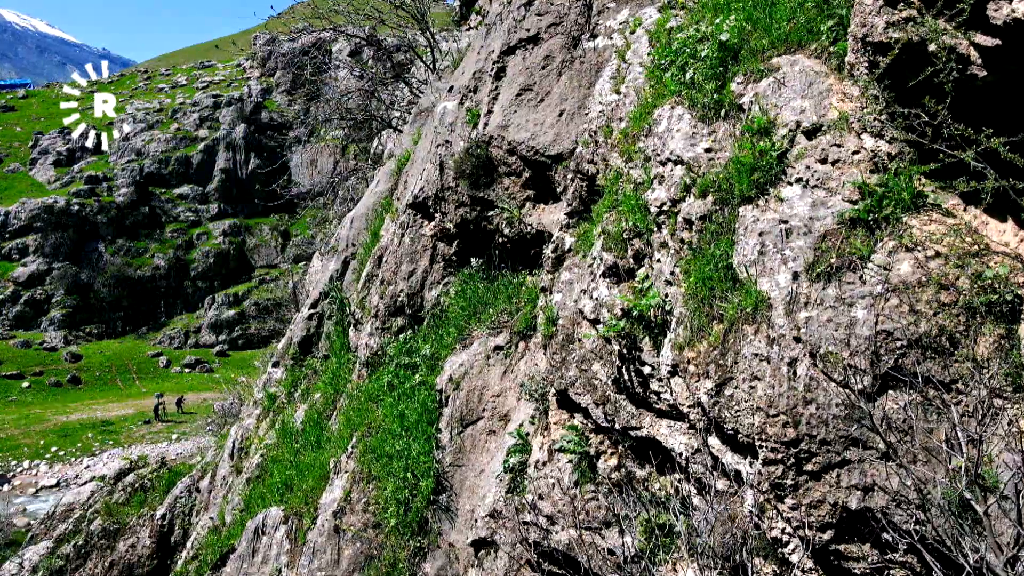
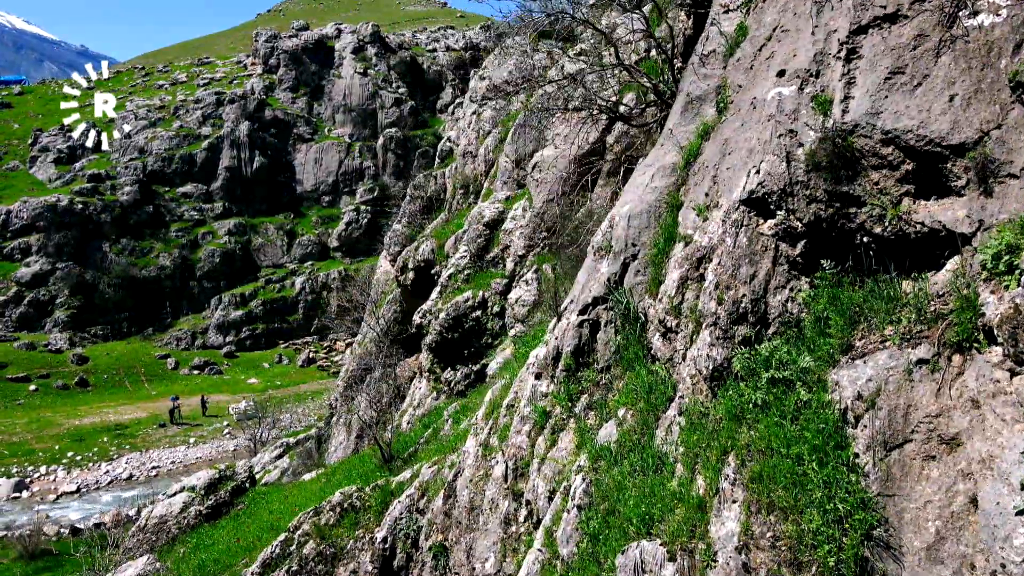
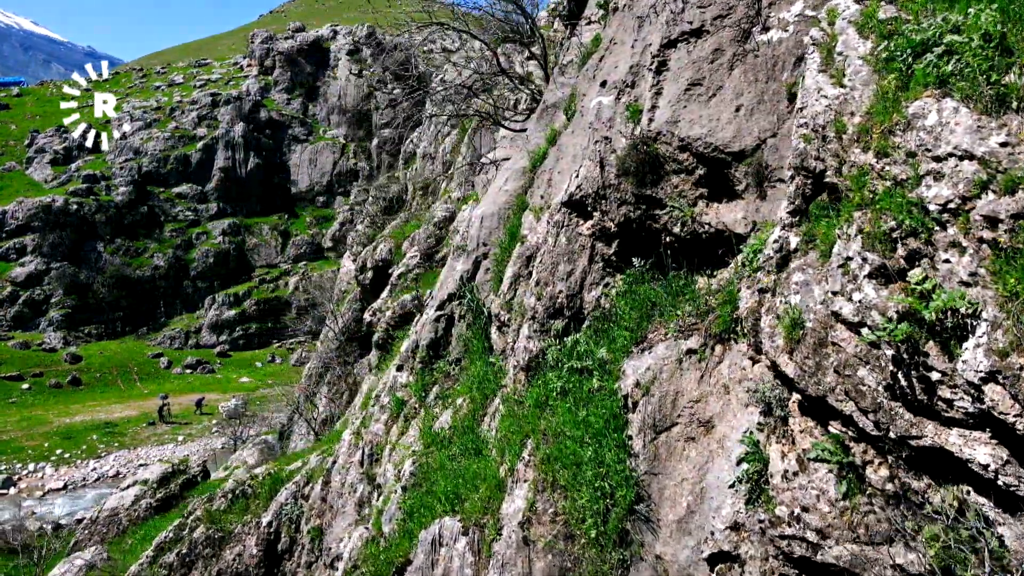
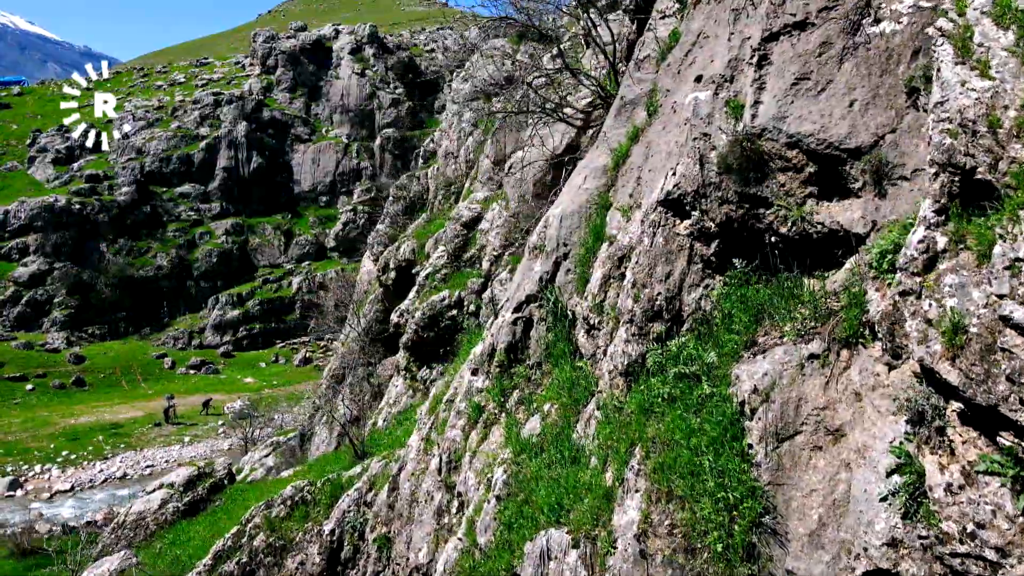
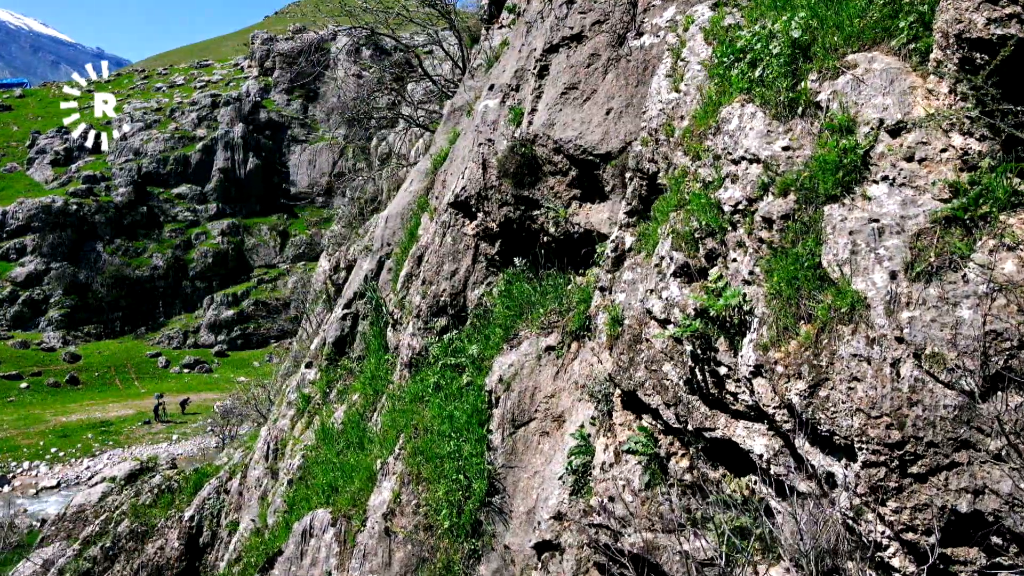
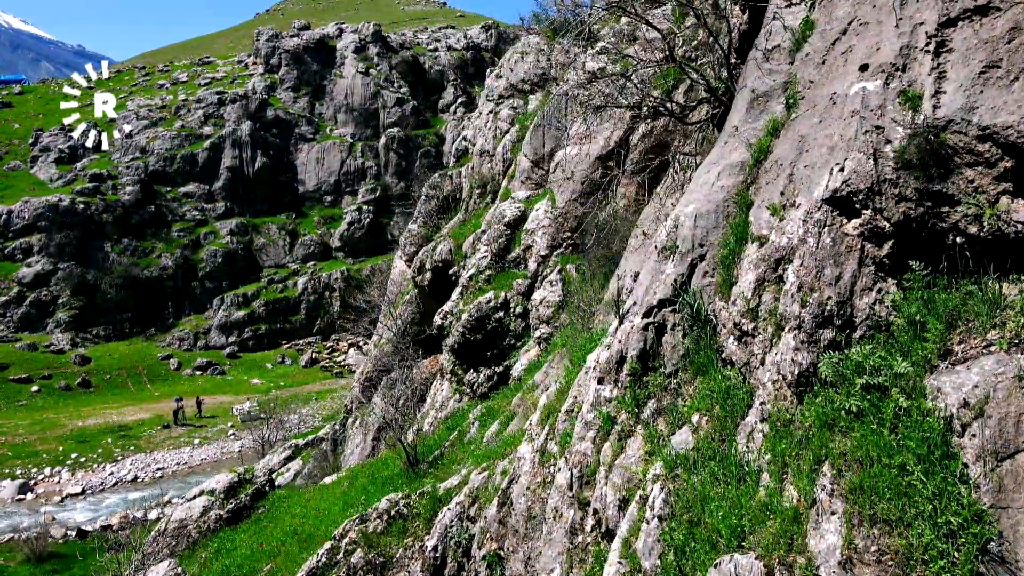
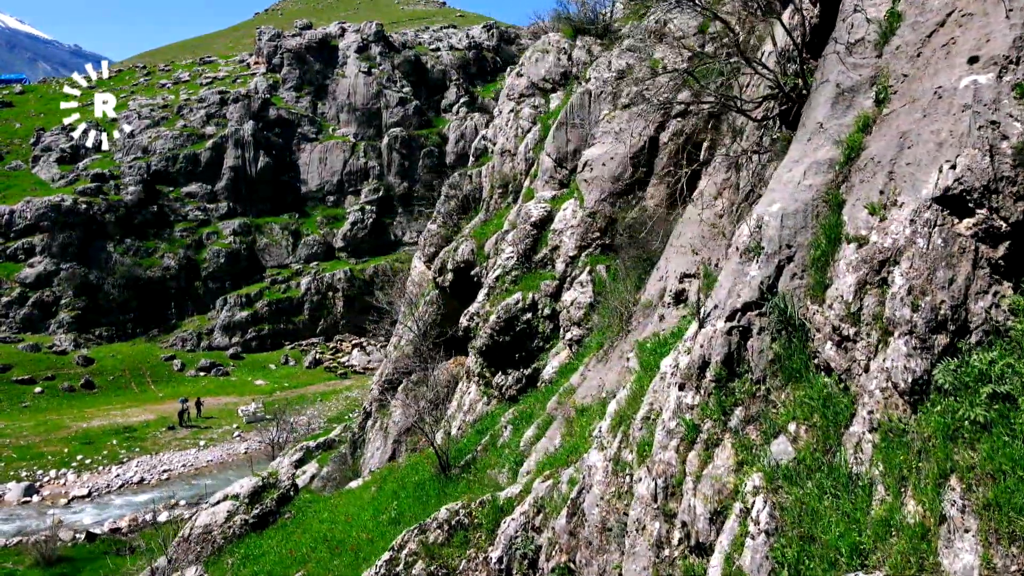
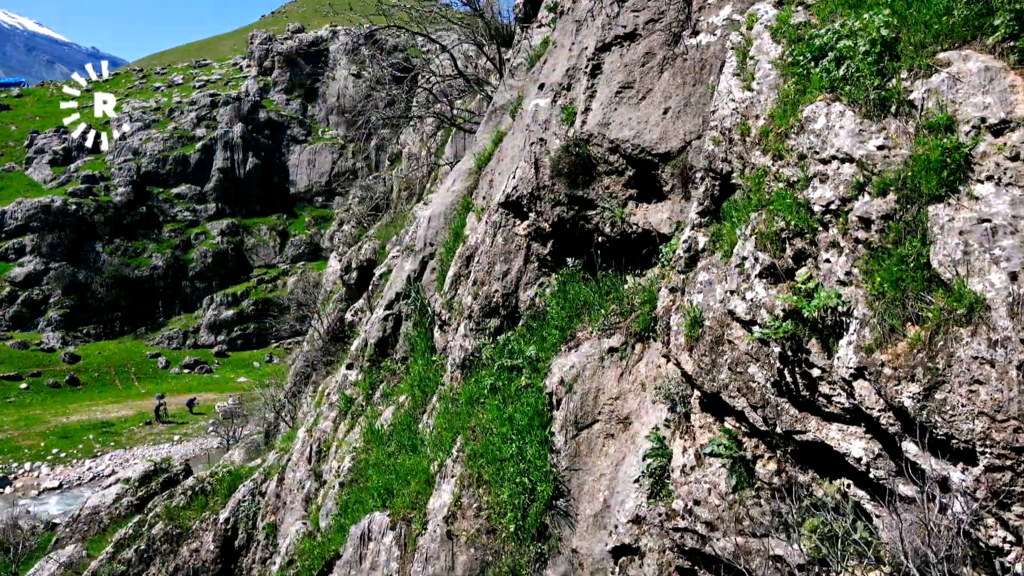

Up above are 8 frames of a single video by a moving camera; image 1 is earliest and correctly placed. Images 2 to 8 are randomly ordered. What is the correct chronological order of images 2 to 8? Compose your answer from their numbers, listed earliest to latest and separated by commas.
5, 8, 3, 4, 2, 6, 7
